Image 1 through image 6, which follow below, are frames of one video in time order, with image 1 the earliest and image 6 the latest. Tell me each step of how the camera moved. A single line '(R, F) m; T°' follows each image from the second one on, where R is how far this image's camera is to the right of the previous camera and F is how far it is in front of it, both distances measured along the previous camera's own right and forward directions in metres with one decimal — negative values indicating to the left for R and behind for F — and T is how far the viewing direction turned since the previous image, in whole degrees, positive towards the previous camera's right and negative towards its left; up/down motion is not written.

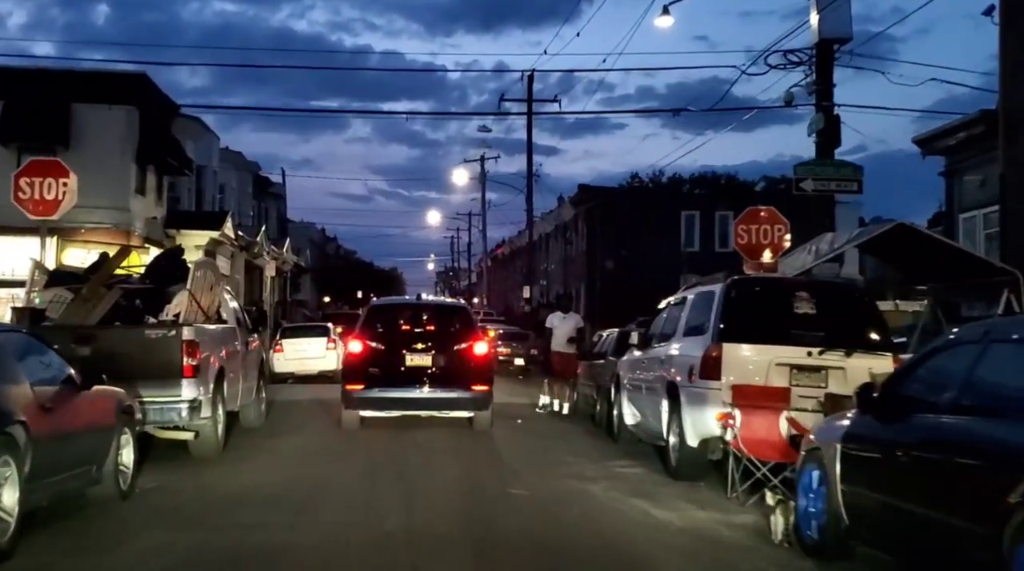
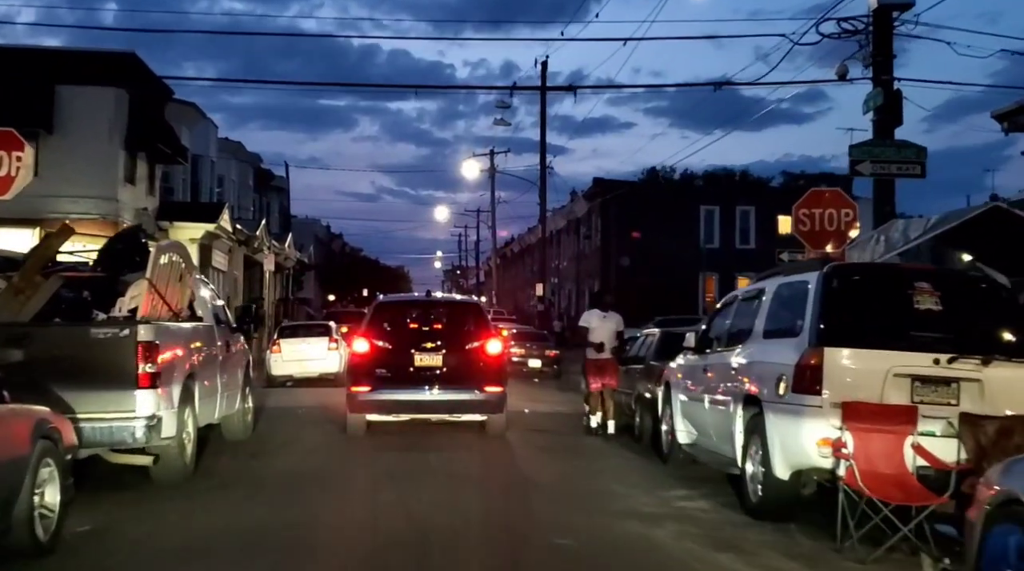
(-0.2, +2.2) m; 0°
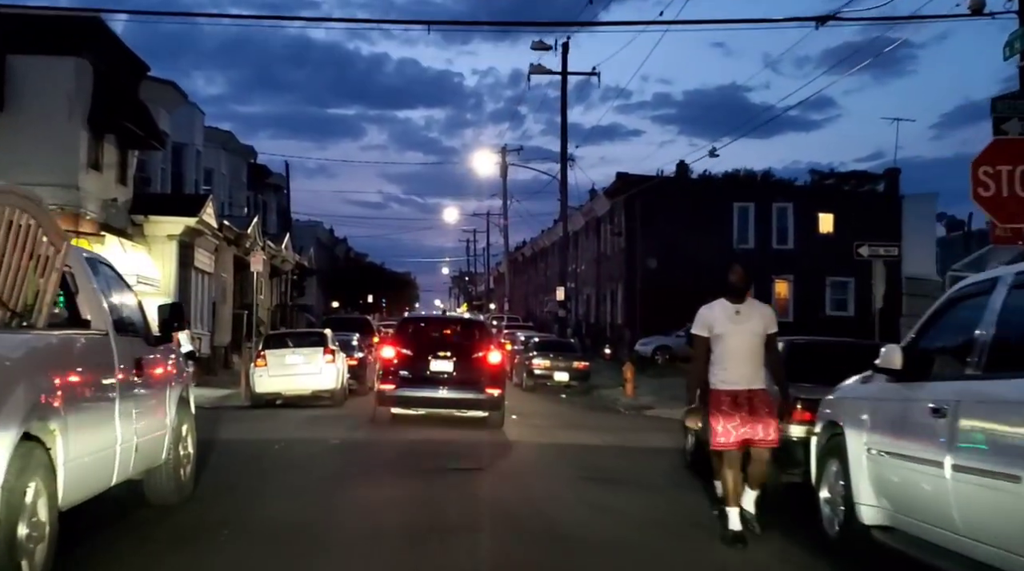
(-0.4, +4.3) m; 0°
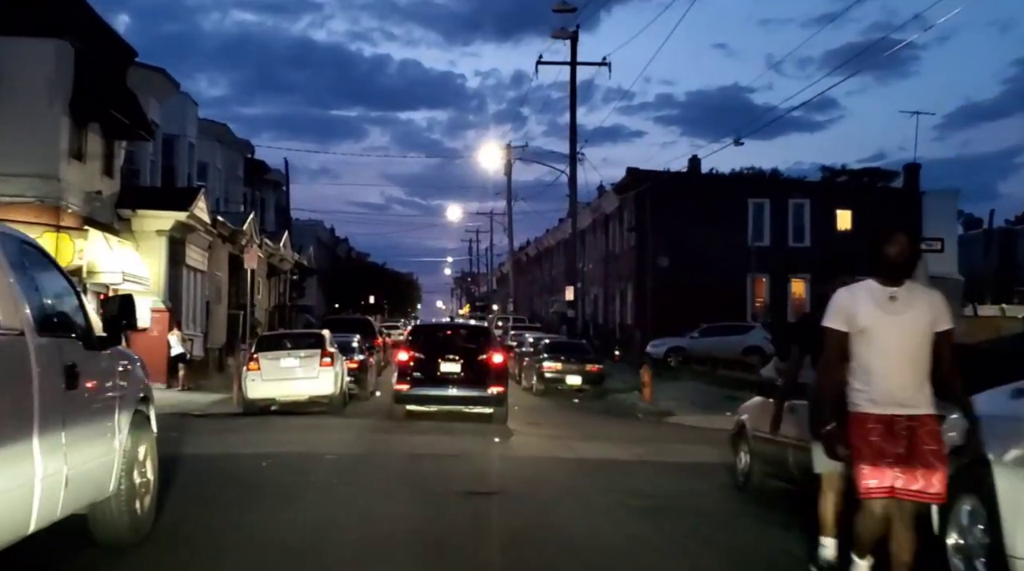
(-0.2, +1.7) m; 0°
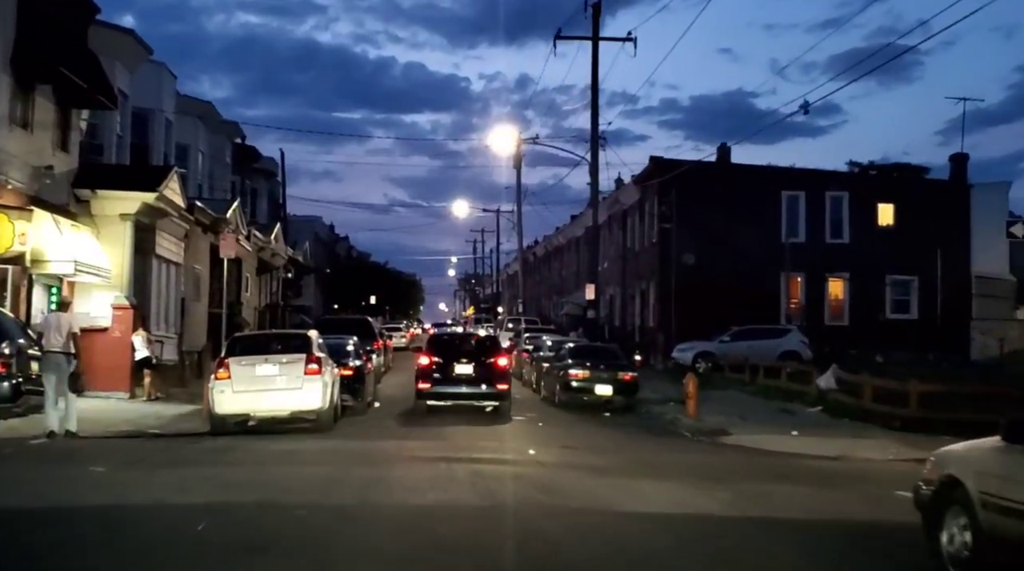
(-0.4, +3.9) m; 0°
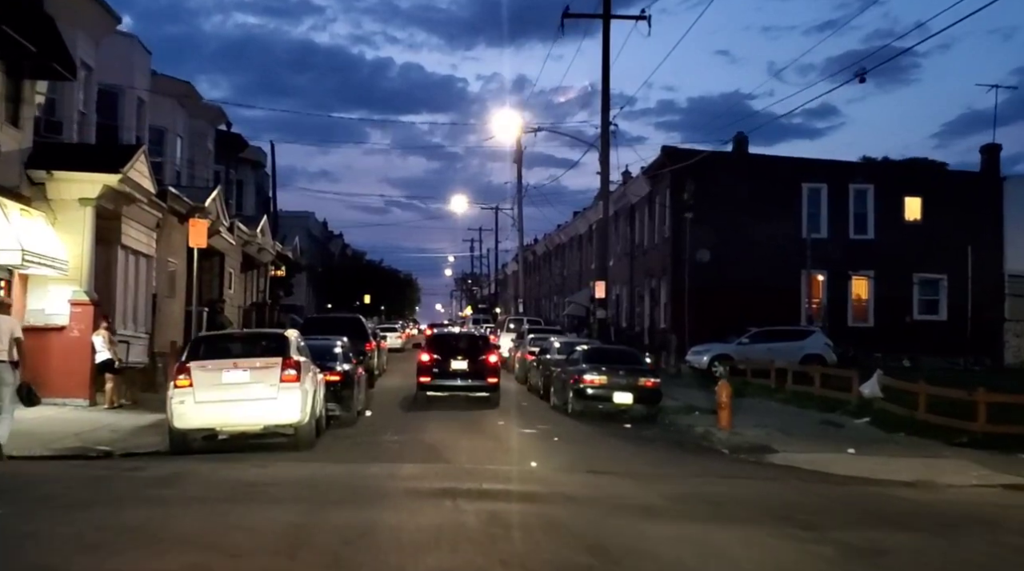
(-0.2, +2.7) m; 0°
